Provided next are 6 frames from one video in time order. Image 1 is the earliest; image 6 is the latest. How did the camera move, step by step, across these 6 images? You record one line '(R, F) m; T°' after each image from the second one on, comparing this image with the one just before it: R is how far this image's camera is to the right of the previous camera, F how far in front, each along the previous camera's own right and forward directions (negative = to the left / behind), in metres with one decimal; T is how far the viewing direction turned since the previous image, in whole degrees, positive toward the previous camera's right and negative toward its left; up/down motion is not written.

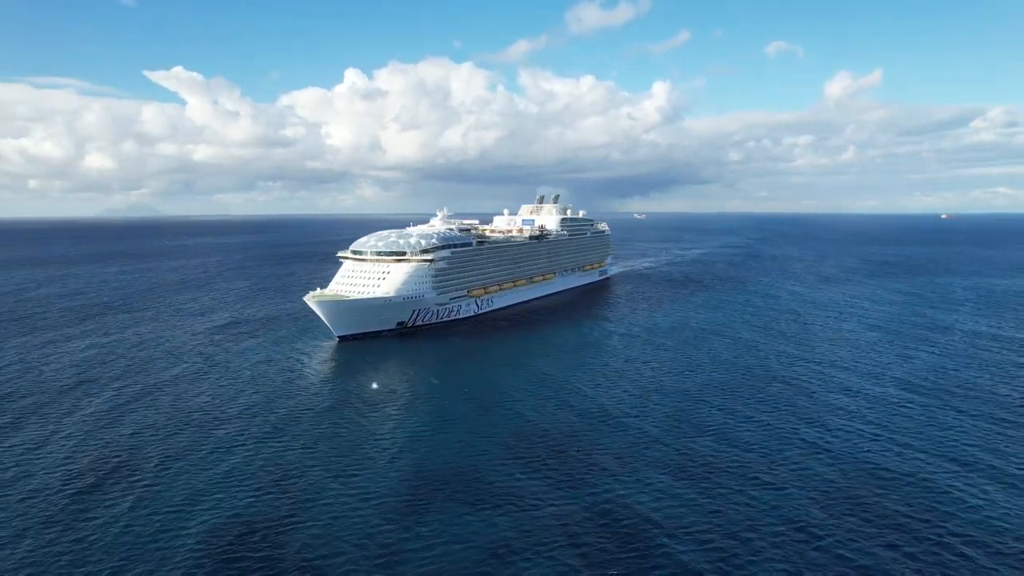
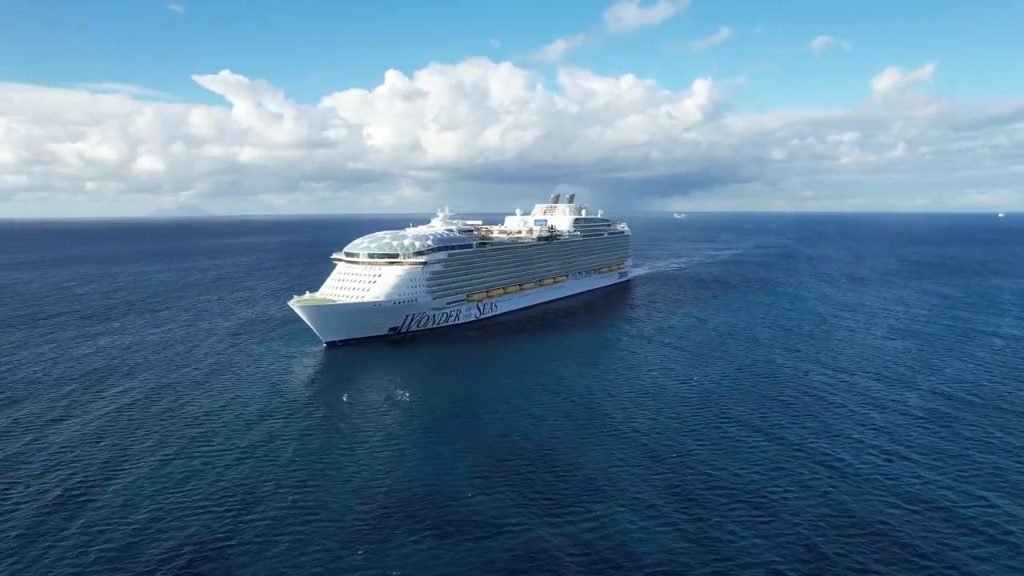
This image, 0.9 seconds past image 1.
(+2.5, +2.5) m; -3°
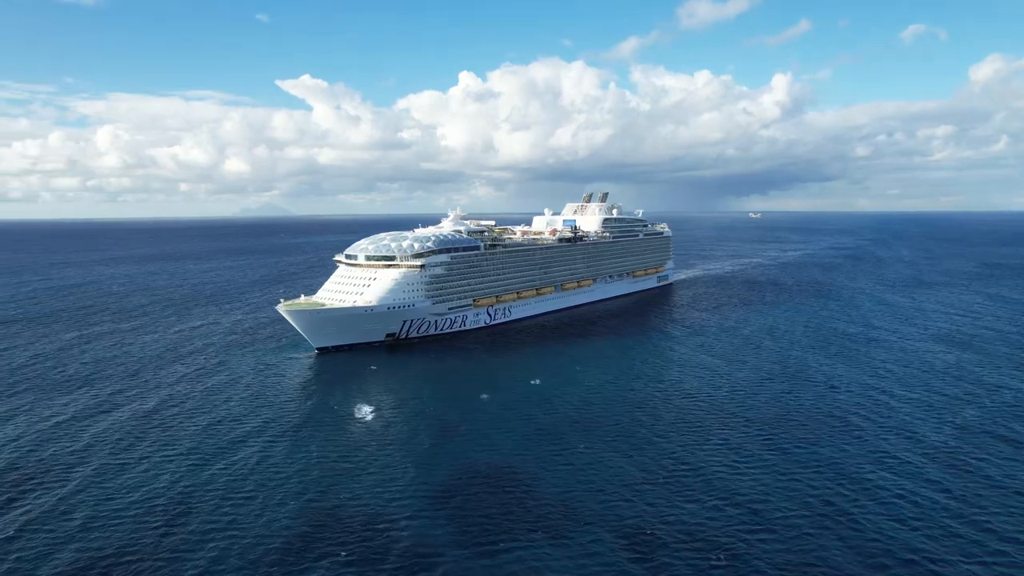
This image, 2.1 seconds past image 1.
(+3.8, +3.2) m; -5°
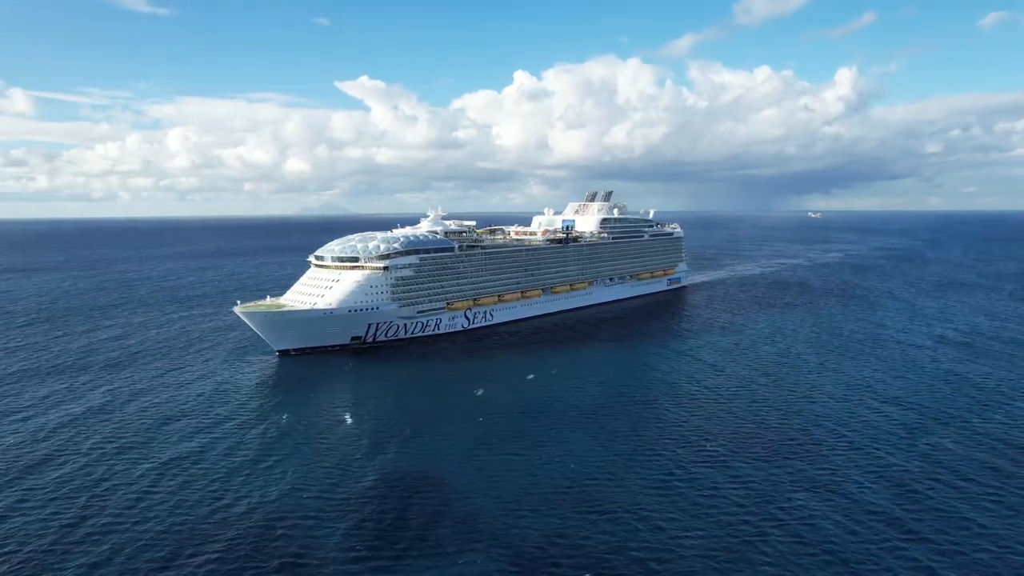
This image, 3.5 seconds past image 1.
(+4.7, +2.0) m; -4°
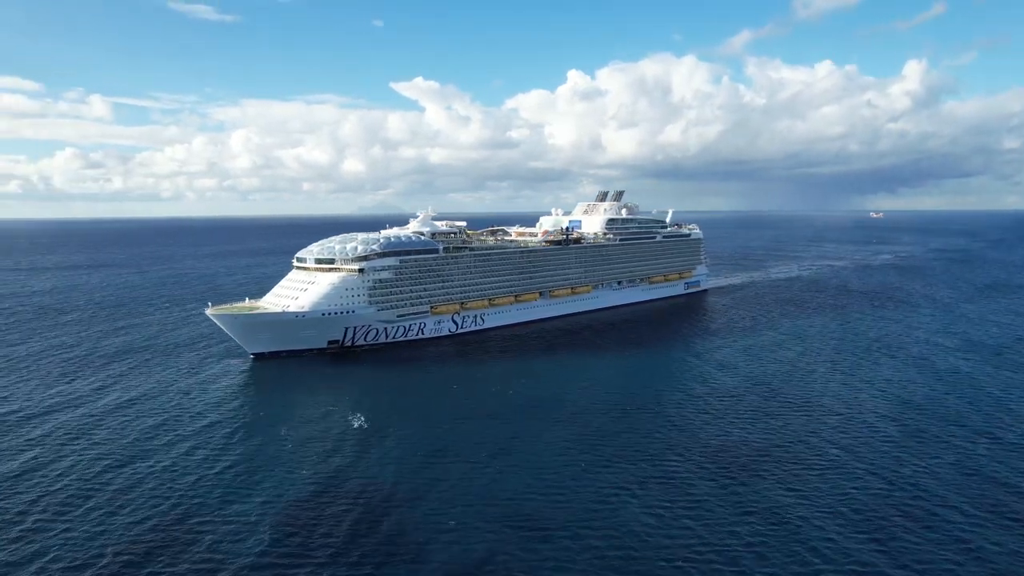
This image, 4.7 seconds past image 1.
(+4.0, +1.8) m; -4°
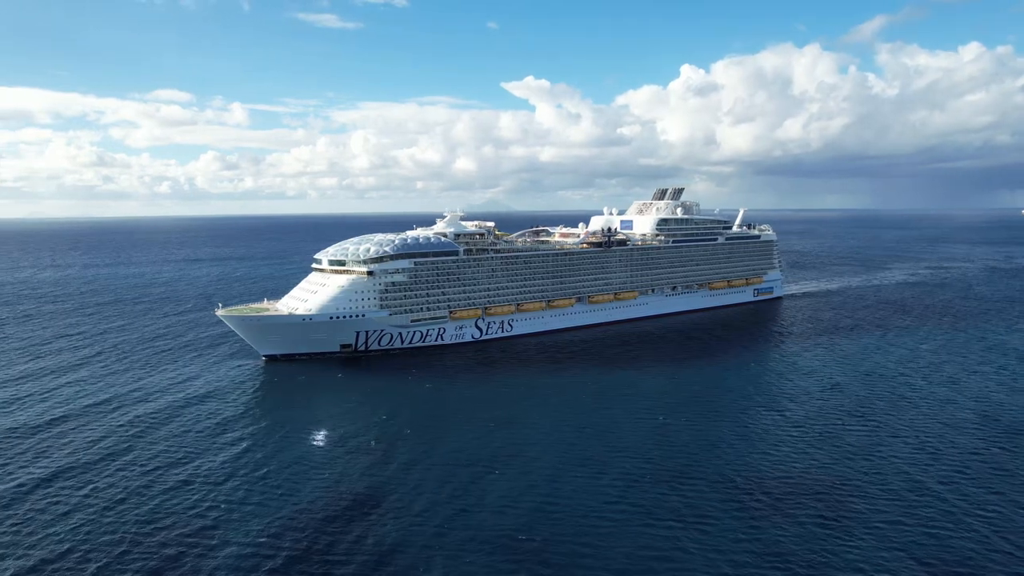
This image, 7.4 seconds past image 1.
(+4.7, +3.0) m; -9°
